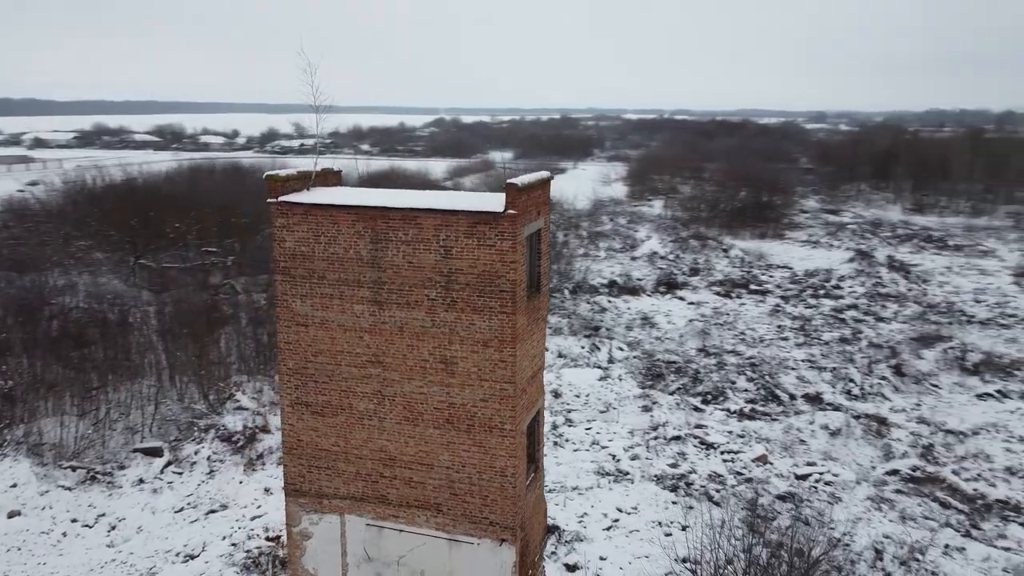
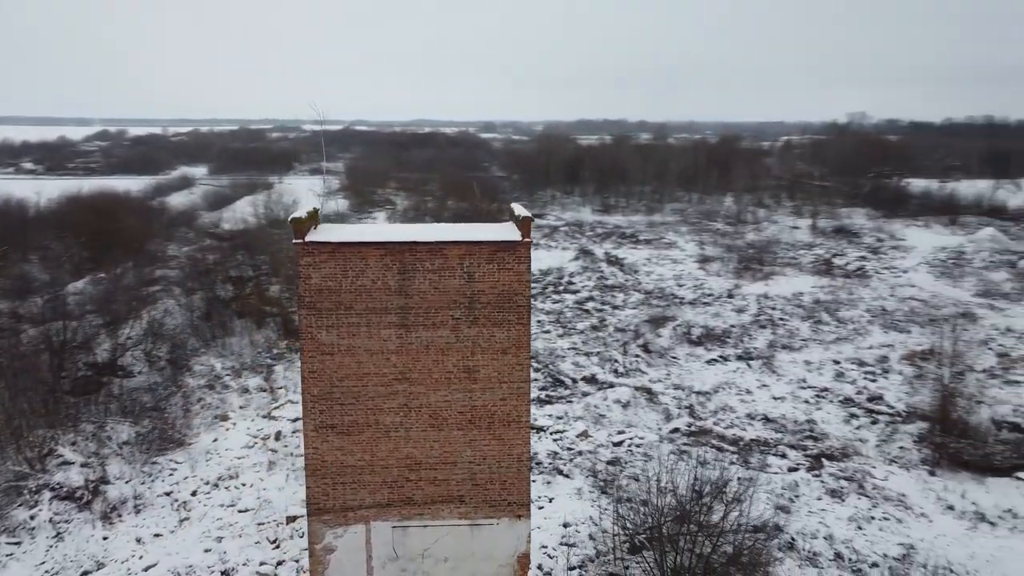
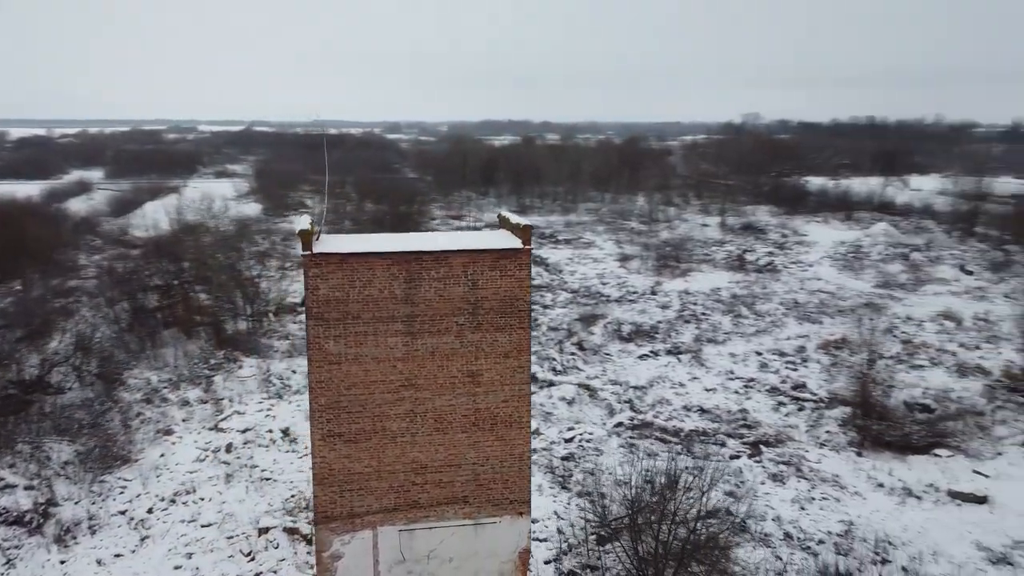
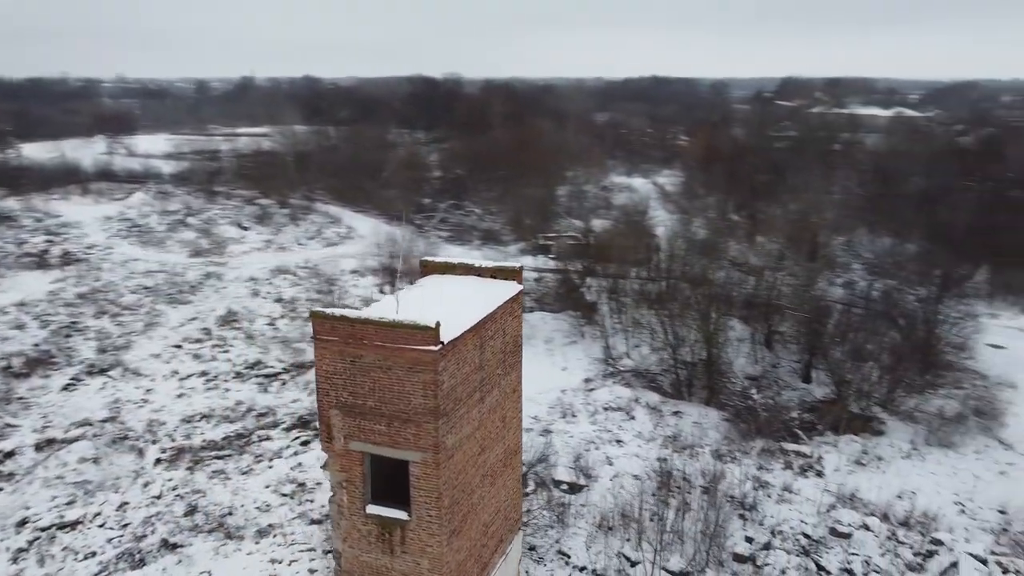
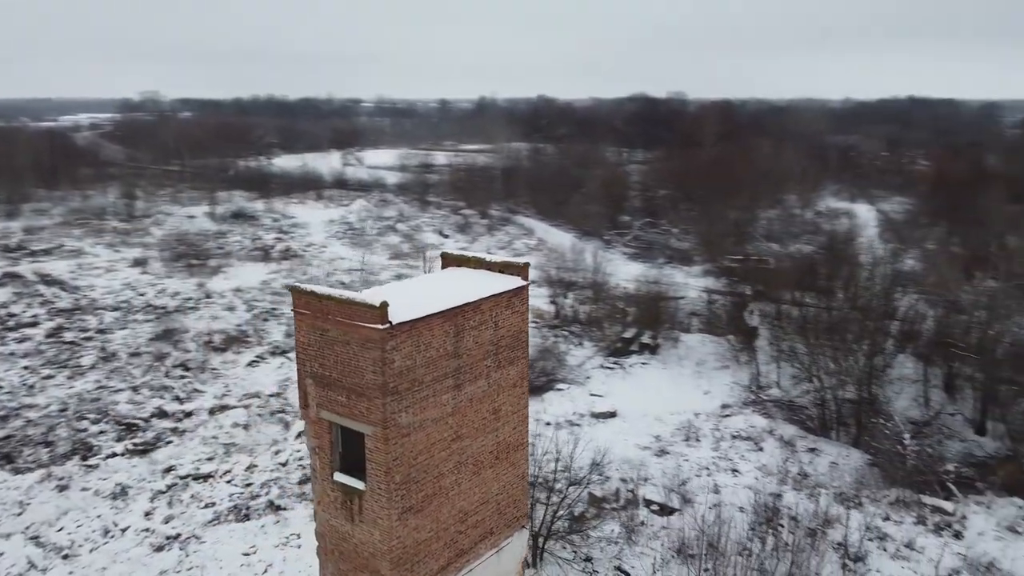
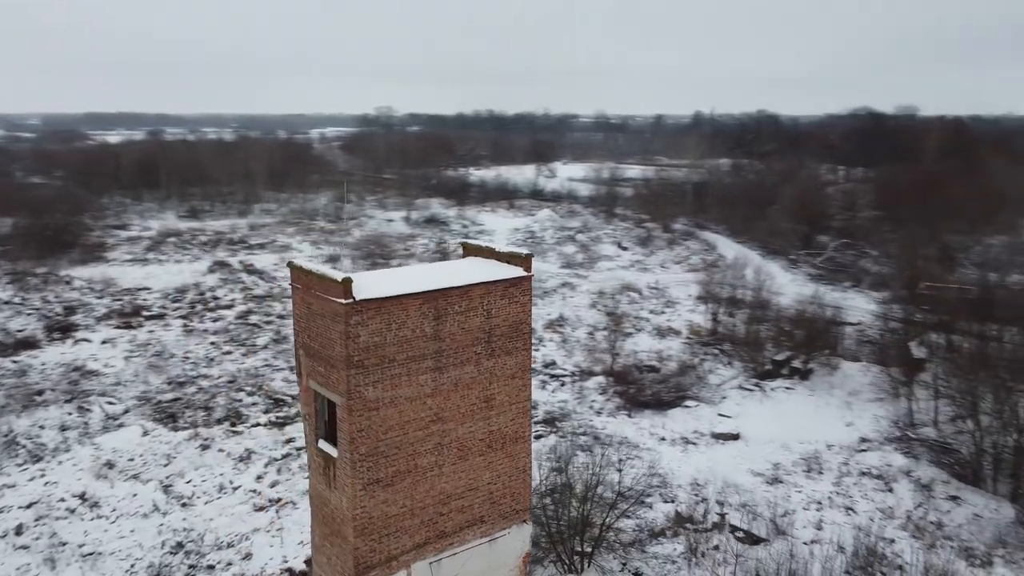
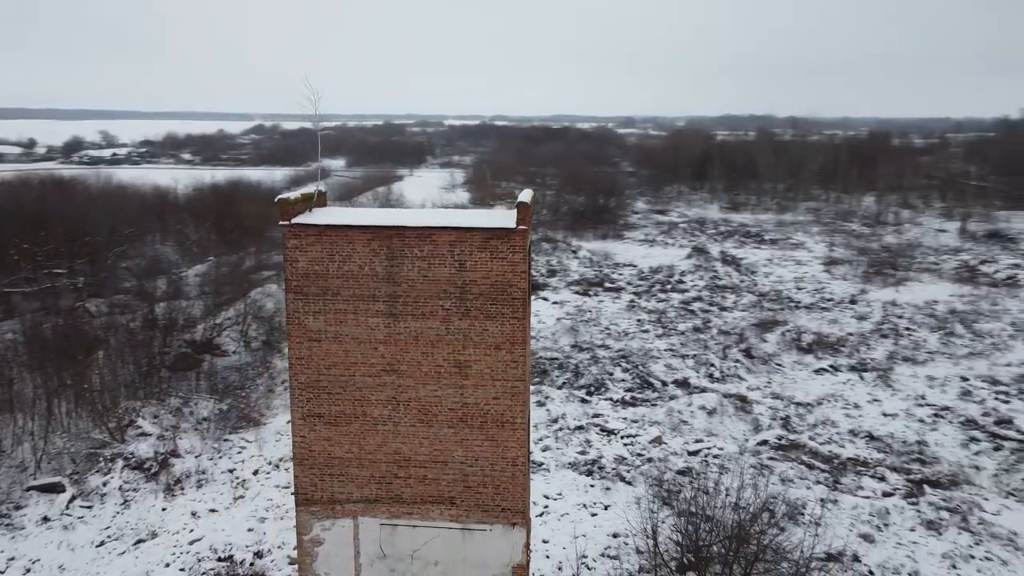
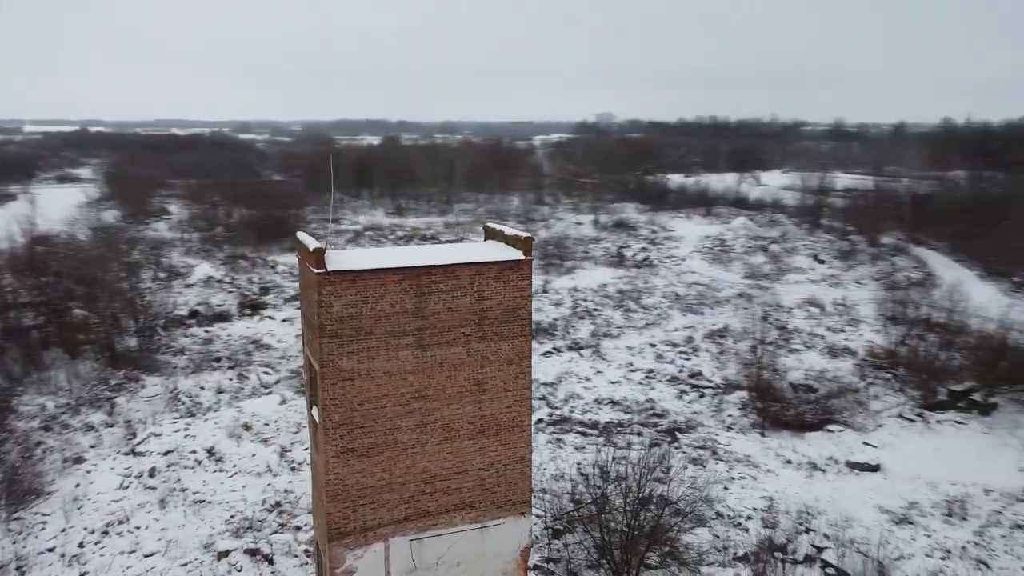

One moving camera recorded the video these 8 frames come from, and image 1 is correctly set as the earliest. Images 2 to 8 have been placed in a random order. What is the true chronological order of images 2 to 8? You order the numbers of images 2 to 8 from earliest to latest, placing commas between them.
7, 2, 3, 8, 6, 5, 4
